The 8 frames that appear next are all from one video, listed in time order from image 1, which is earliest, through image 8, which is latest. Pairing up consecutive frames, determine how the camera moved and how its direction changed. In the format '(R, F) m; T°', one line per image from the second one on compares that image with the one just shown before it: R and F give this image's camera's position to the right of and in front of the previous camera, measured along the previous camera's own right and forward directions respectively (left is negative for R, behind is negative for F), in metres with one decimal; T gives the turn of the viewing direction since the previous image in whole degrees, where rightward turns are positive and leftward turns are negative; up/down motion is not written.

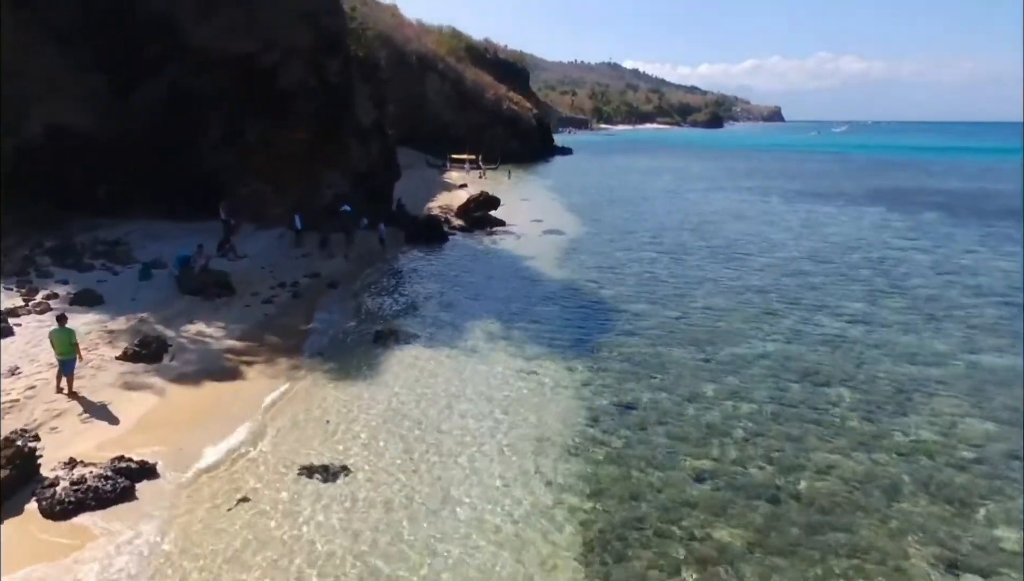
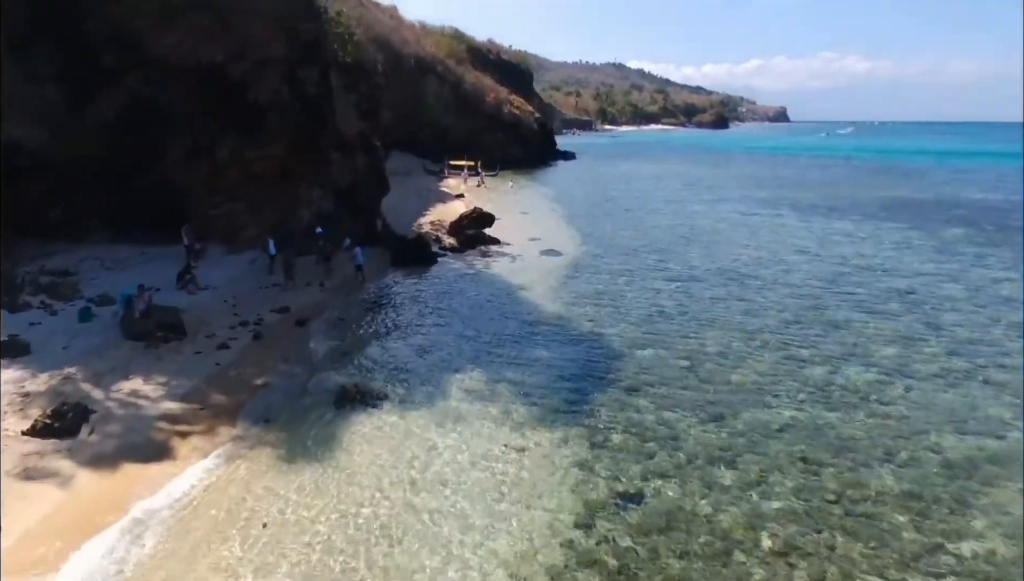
(+0.5, +2.2) m; 0°
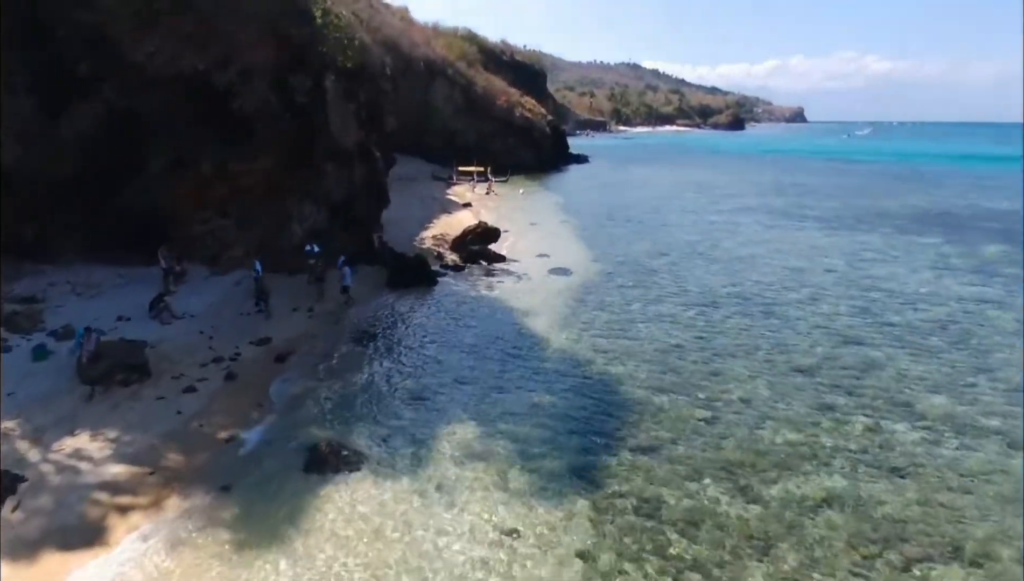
(+0.3, +1.9) m; -1°
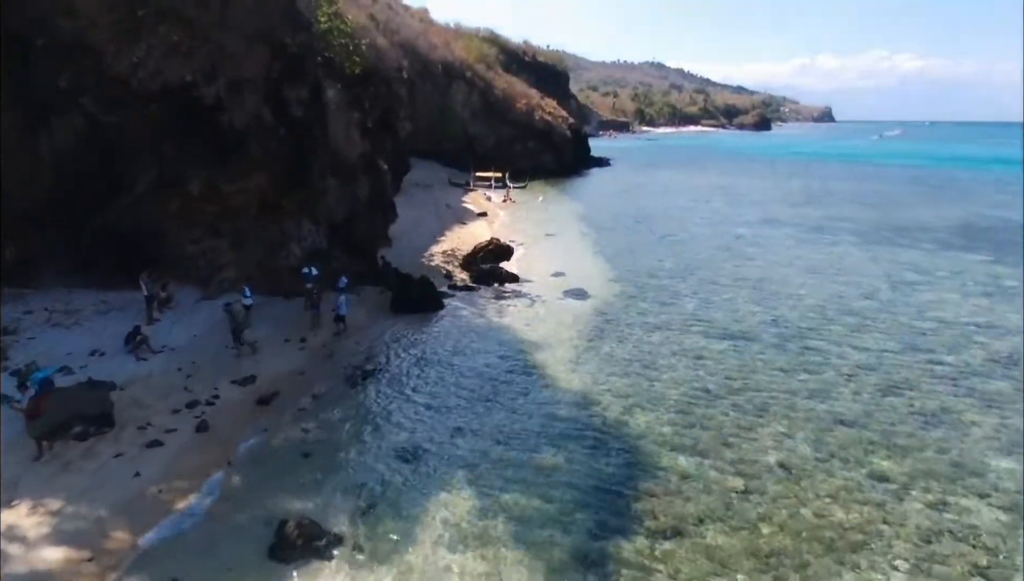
(+0.4, +1.9) m; -2°
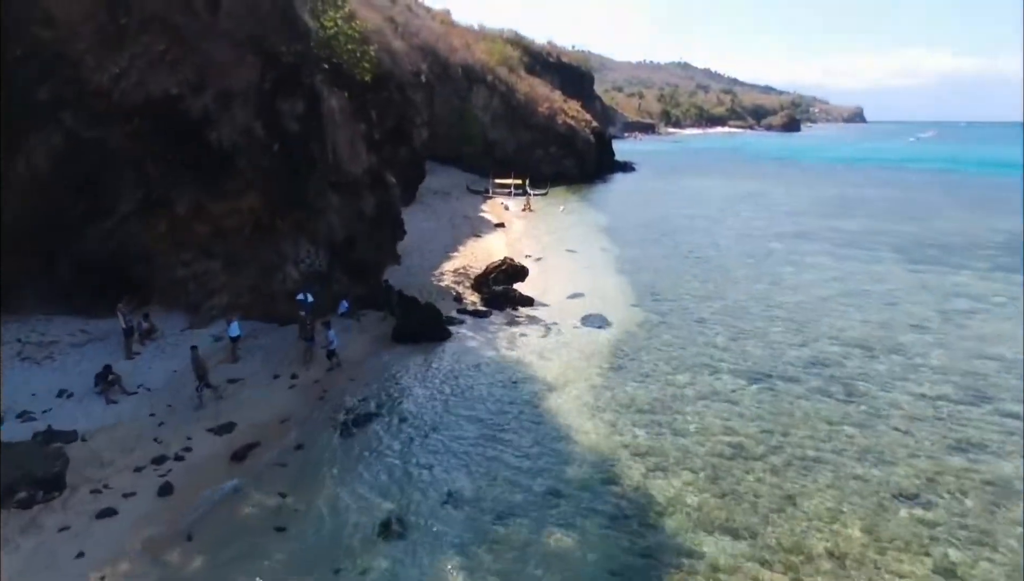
(+0.4, +1.9) m; -2°
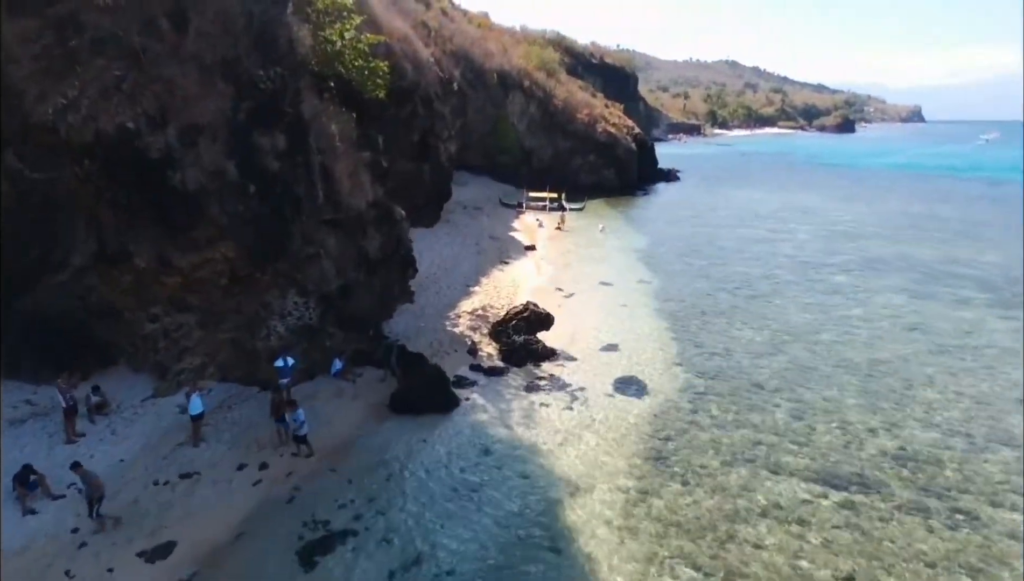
(+0.6, +3.4) m; -4°
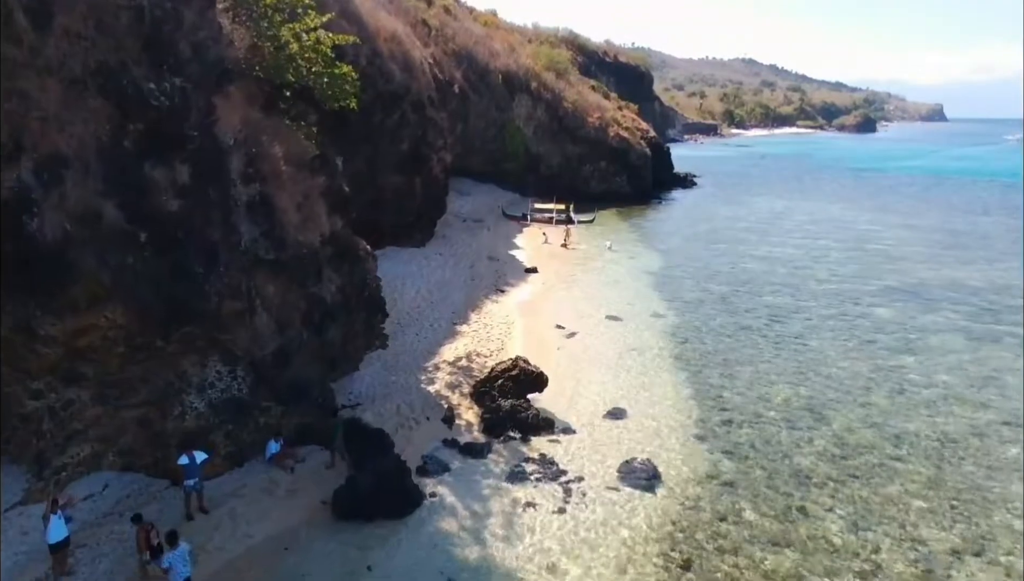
(+0.8, +4.1) m; -1°
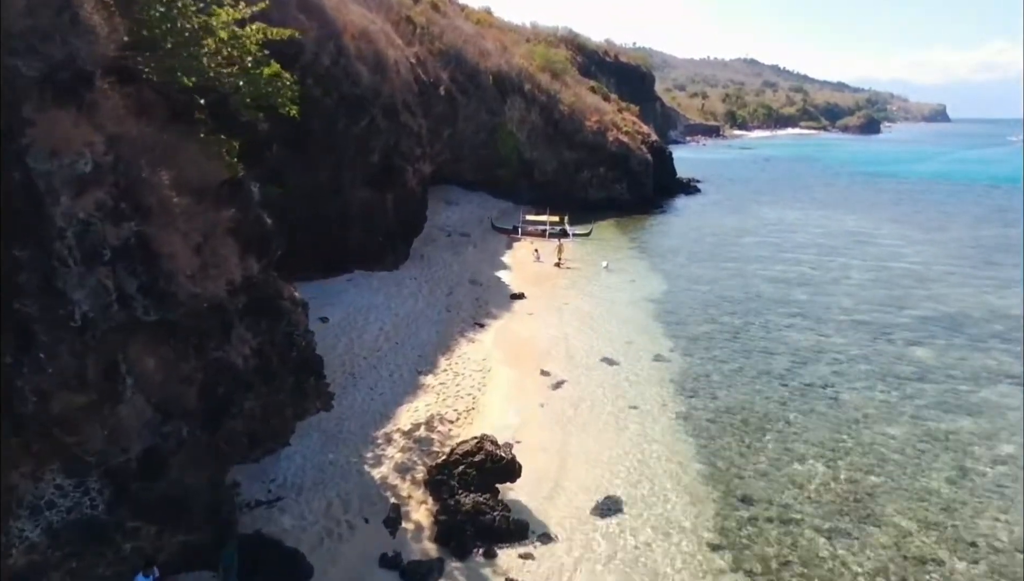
(+0.9, +4.2) m; 0°
